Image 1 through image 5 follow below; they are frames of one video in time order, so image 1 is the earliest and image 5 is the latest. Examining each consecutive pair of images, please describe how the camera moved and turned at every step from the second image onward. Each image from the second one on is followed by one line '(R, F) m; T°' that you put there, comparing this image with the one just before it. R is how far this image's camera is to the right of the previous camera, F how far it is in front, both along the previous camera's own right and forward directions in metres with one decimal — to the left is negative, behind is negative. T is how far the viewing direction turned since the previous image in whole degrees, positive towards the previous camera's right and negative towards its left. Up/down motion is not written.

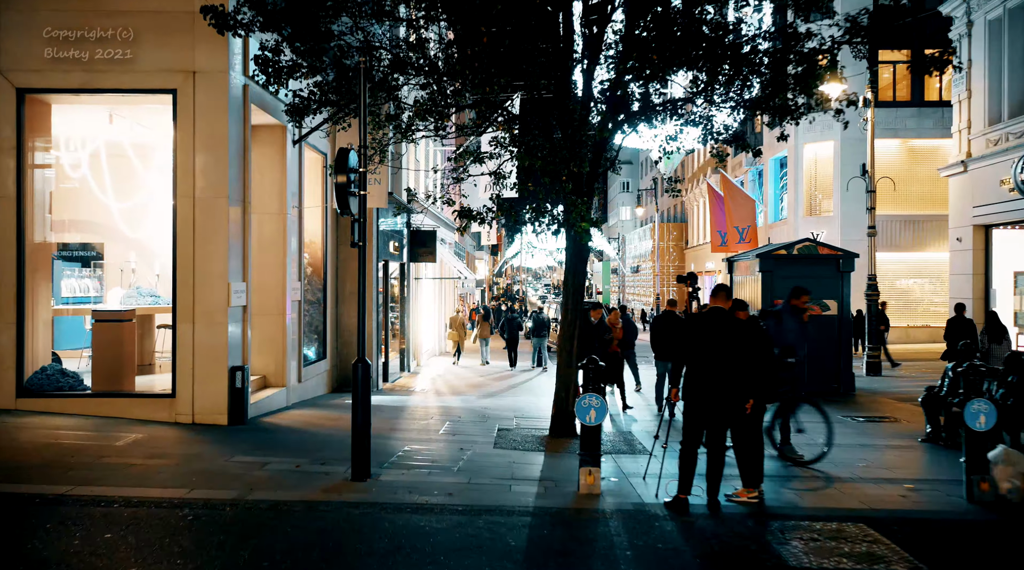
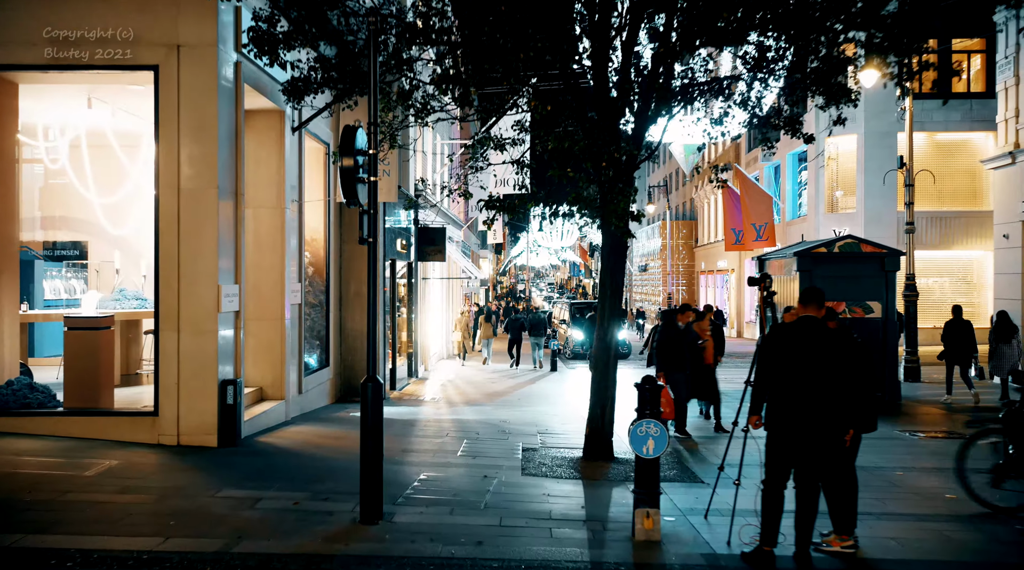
(-0.3, +1.4) m; 0°
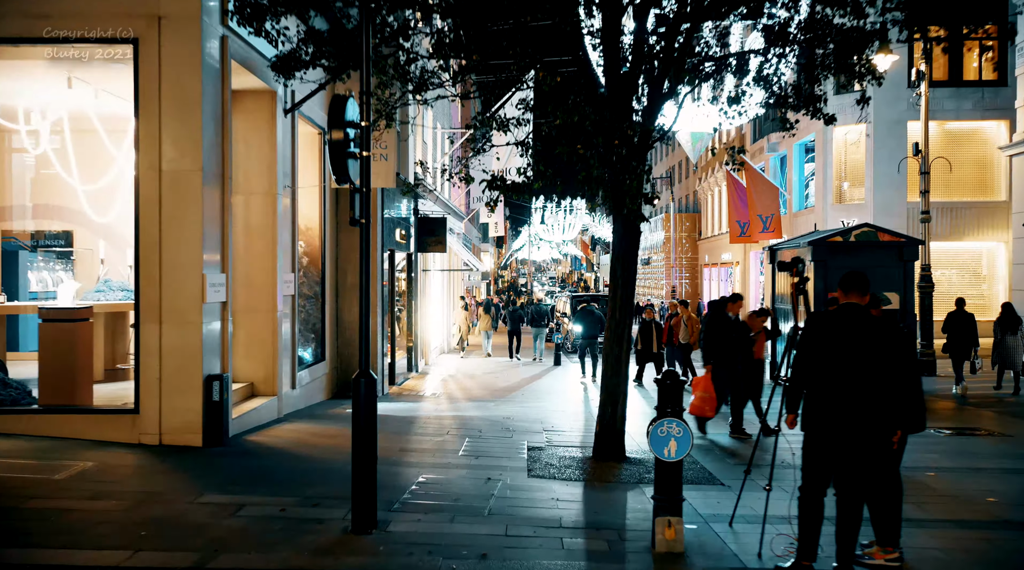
(0.0, +0.7) m; 0°
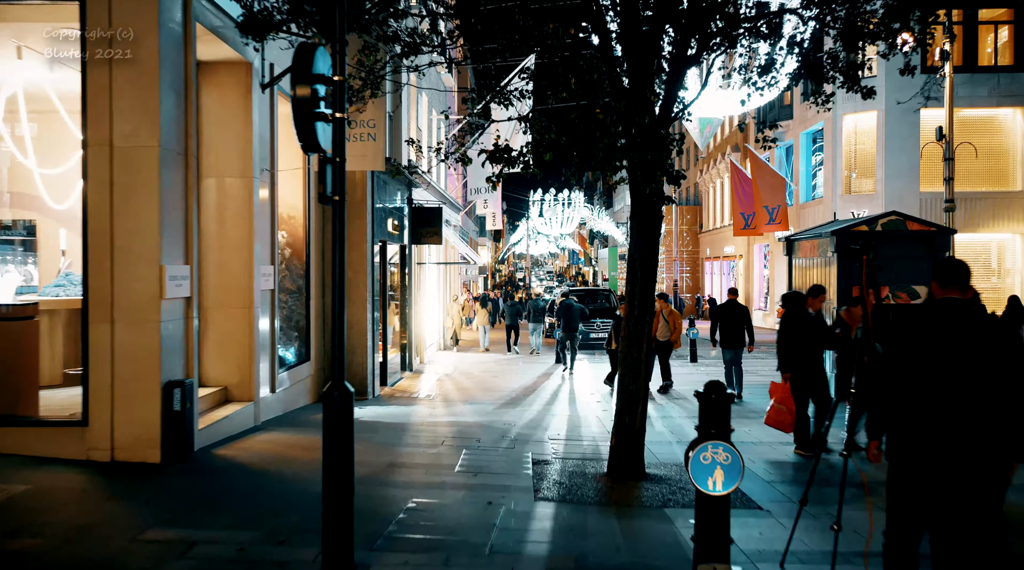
(-0.1, +1.2) m; 0°
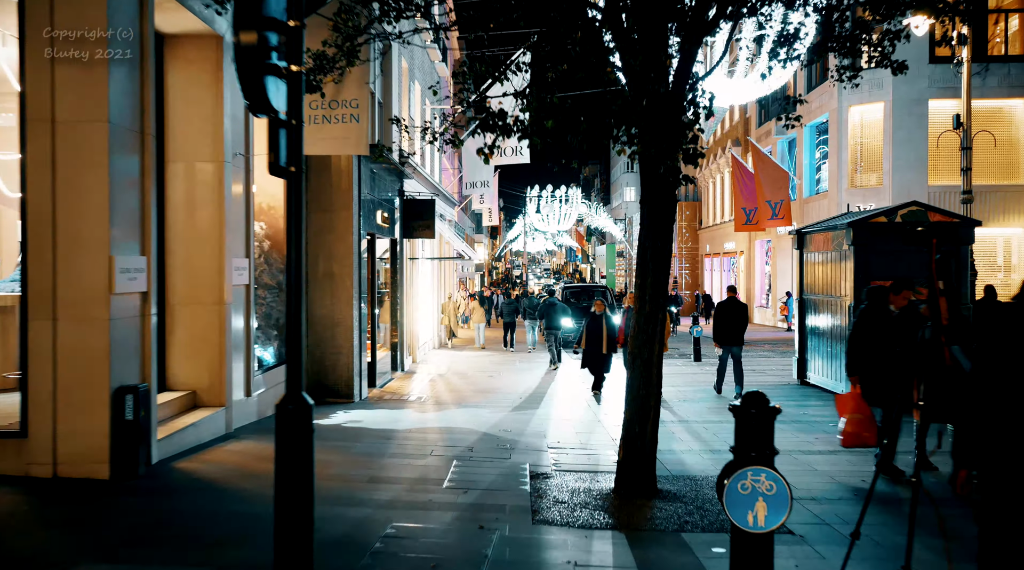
(0.0, +1.0) m; 0°
